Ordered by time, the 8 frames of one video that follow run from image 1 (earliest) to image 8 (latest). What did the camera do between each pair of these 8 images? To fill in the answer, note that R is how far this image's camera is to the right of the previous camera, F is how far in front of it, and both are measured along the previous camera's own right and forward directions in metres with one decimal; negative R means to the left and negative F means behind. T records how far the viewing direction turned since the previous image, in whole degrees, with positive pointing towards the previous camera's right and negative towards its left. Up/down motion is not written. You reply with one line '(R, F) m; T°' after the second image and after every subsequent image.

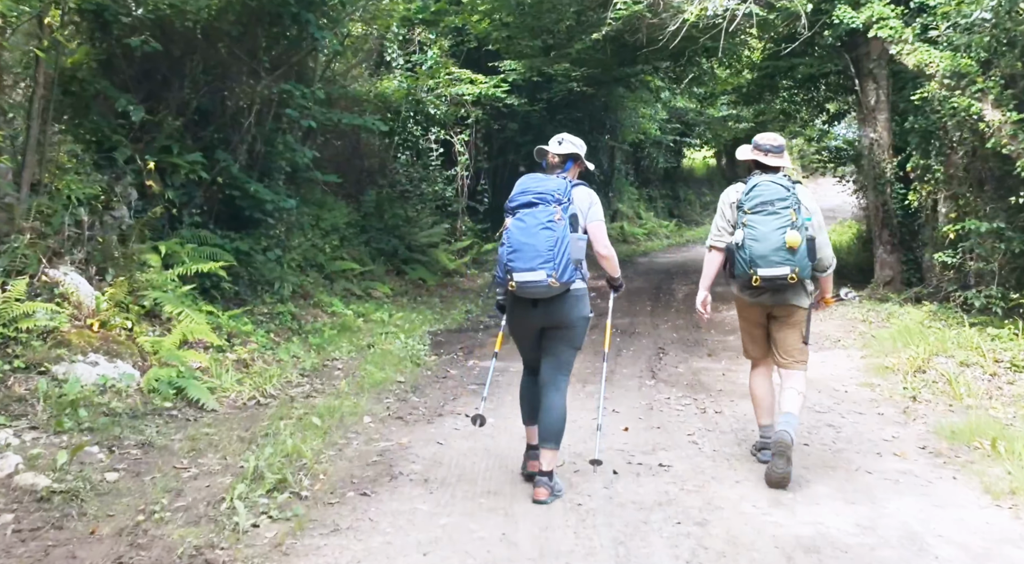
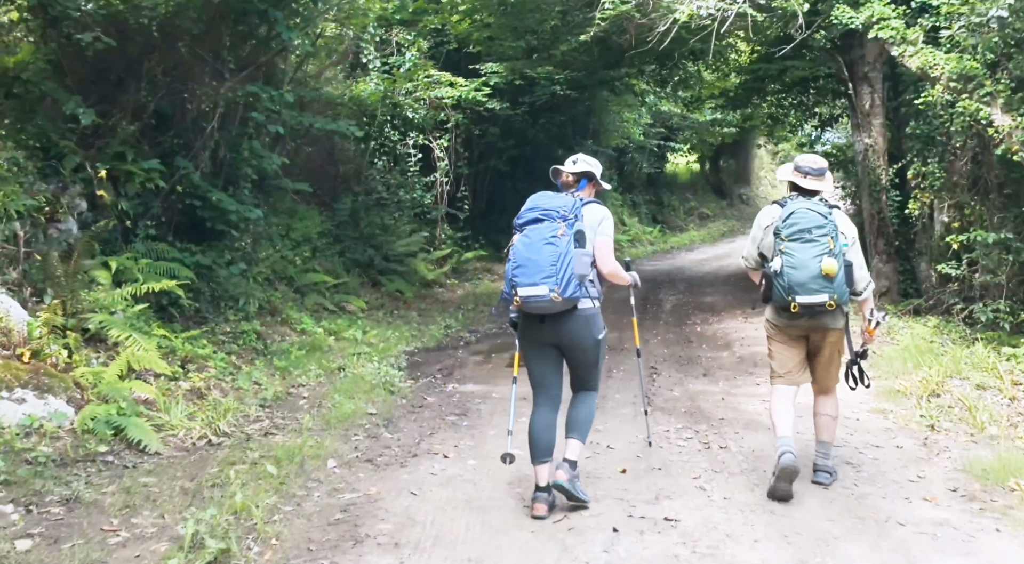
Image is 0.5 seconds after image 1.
(0.0, +0.7) m; +1°
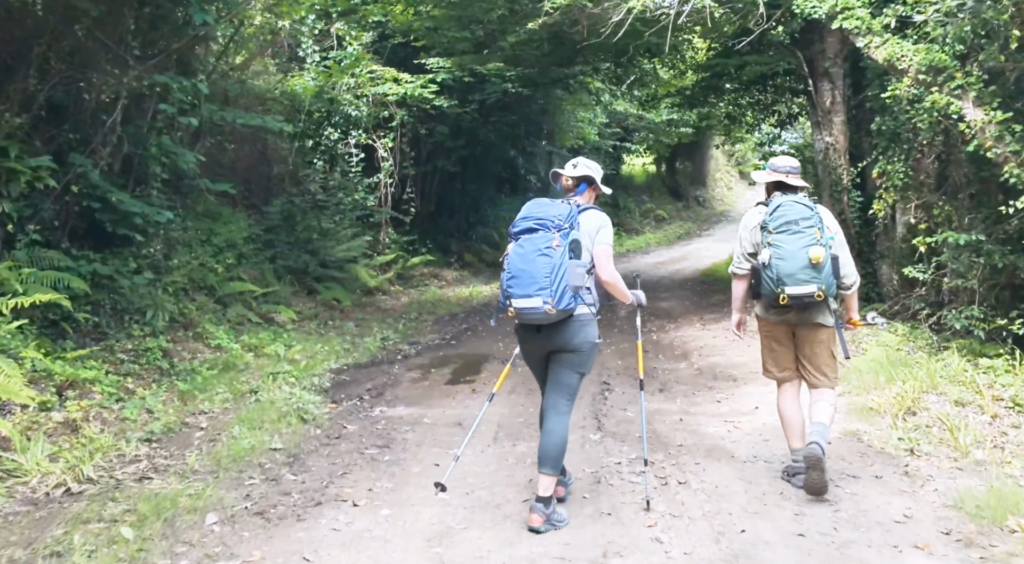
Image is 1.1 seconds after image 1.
(+0.2, +0.9) m; +2°
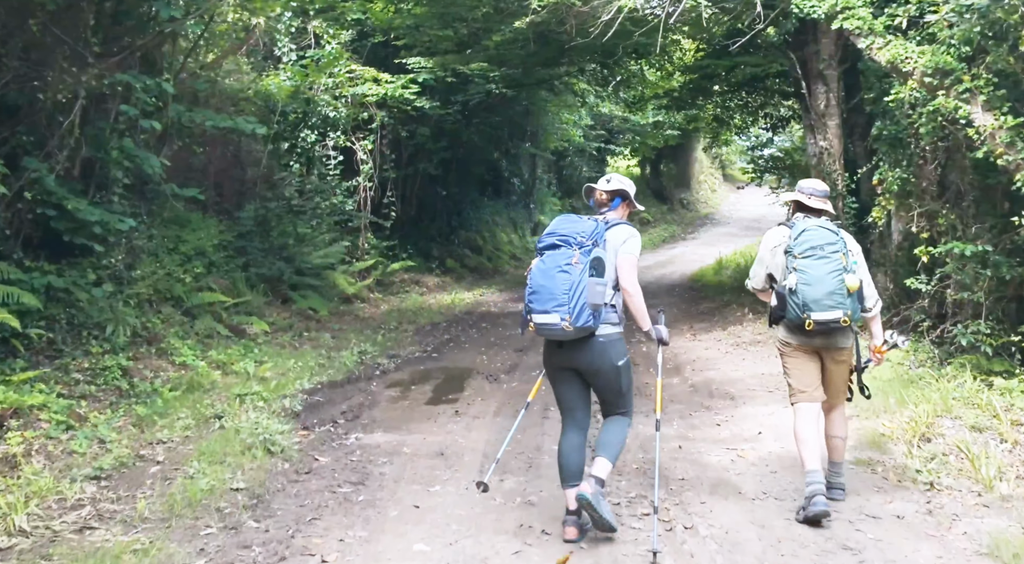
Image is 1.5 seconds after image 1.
(0.0, +0.6) m; +1°
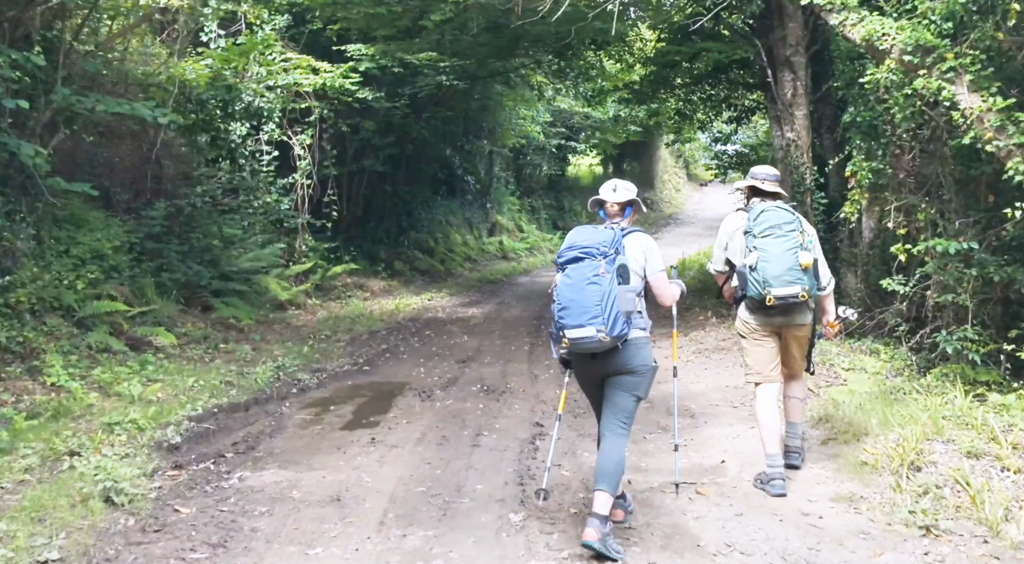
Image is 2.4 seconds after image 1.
(+0.3, +1.1) m; +2°
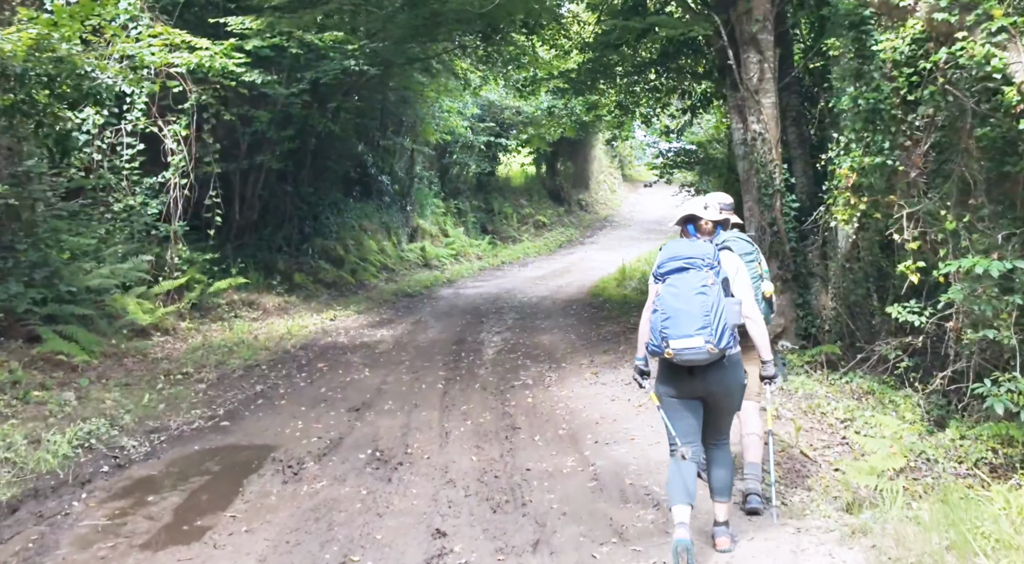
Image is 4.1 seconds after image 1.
(+0.3, +2.4) m; +4°
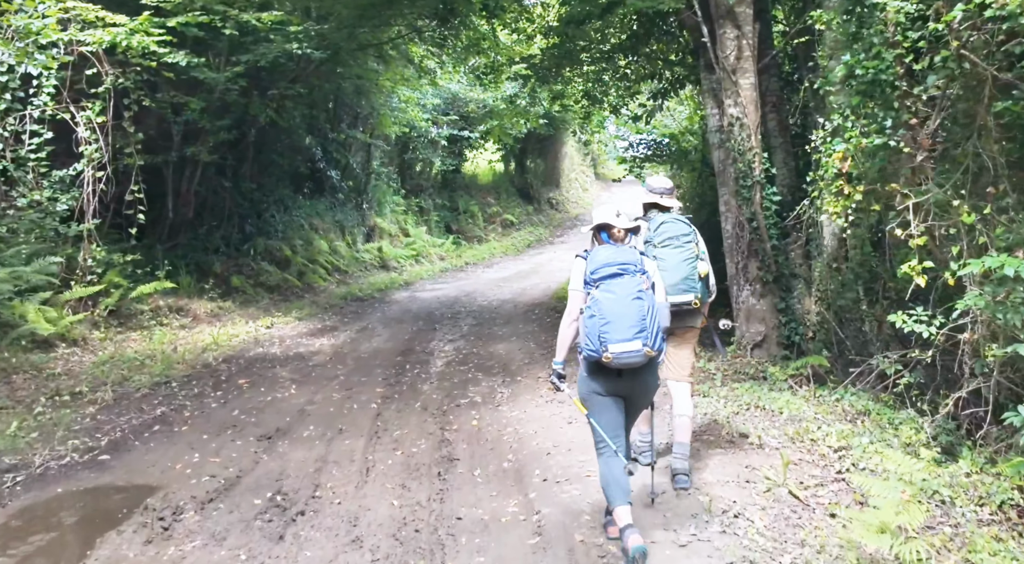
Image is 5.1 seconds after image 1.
(+0.3, +1.3) m; +1°
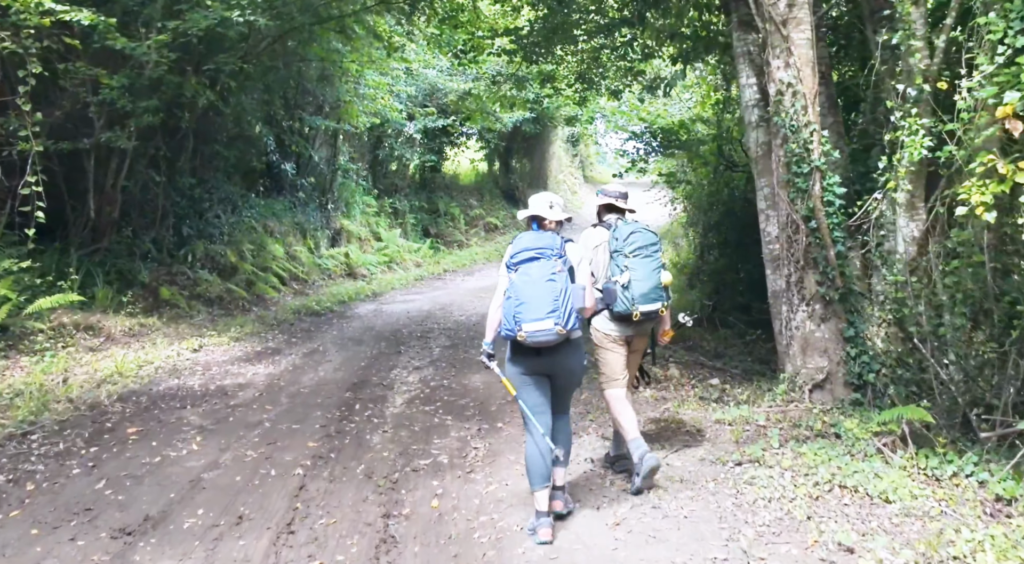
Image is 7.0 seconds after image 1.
(+0.1, +2.4) m; +1°
